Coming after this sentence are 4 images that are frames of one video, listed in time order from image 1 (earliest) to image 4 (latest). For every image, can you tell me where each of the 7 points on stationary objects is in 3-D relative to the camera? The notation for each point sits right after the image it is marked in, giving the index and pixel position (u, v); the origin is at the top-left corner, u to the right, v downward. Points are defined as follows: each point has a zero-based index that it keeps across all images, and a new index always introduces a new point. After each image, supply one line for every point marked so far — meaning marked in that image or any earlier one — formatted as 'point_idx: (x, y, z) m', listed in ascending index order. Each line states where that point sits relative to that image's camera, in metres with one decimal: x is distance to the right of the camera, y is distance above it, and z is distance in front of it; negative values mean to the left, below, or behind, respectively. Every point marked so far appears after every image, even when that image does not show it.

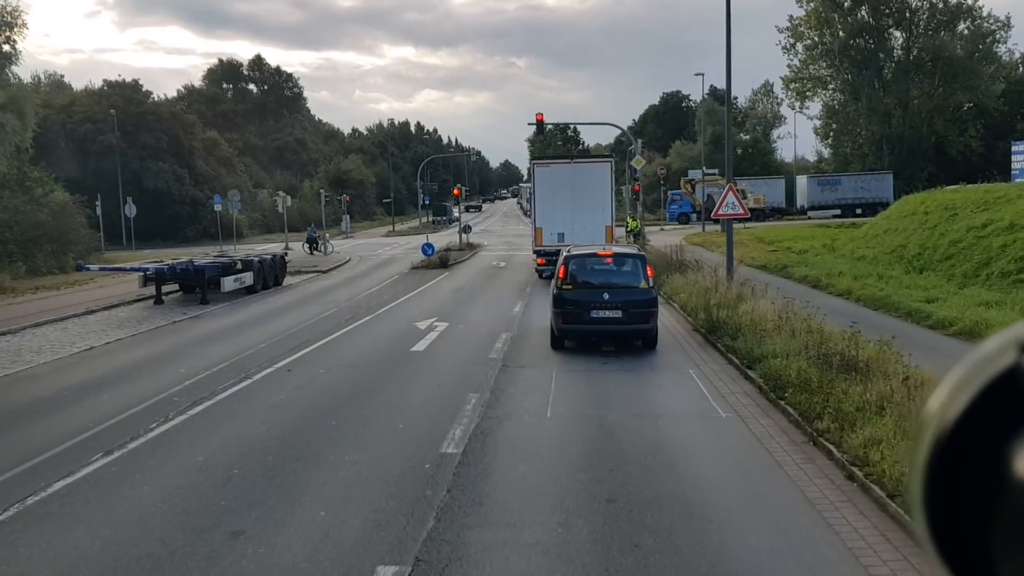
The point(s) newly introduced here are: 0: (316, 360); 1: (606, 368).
0: (-3.1, -1.1, +13.7) m
1: (+1.5, -1.1, +13.3) m
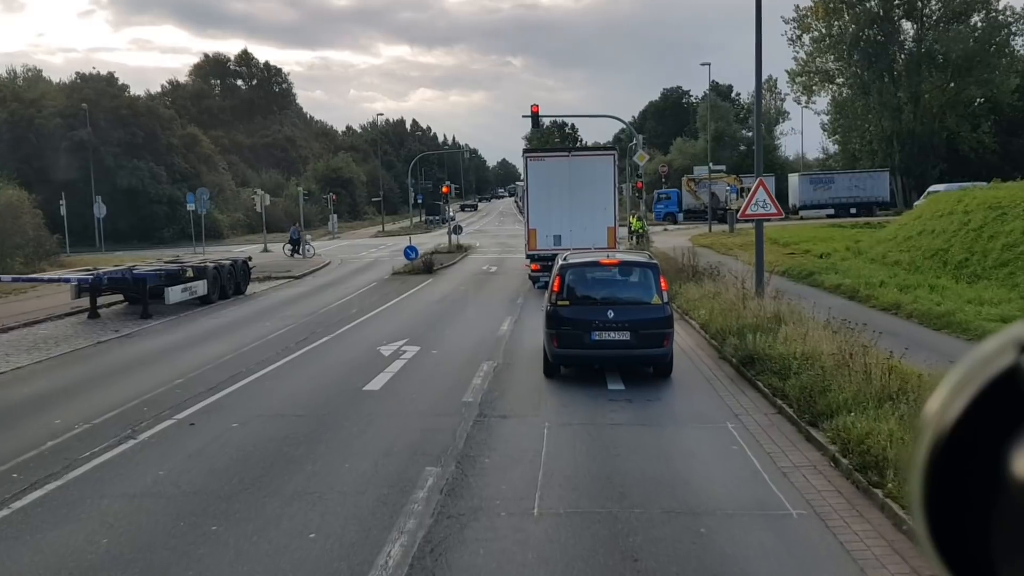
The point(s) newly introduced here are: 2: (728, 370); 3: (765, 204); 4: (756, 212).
0: (-3.3, -1.4, +10.6) m
1: (+1.2, -1.4, +10.2) m
2: (+3.0, -1.1, +12.3) m
3: (+4.7, +1.5, +16.2) m
4: (+4.6, +1.4, +16.4) m
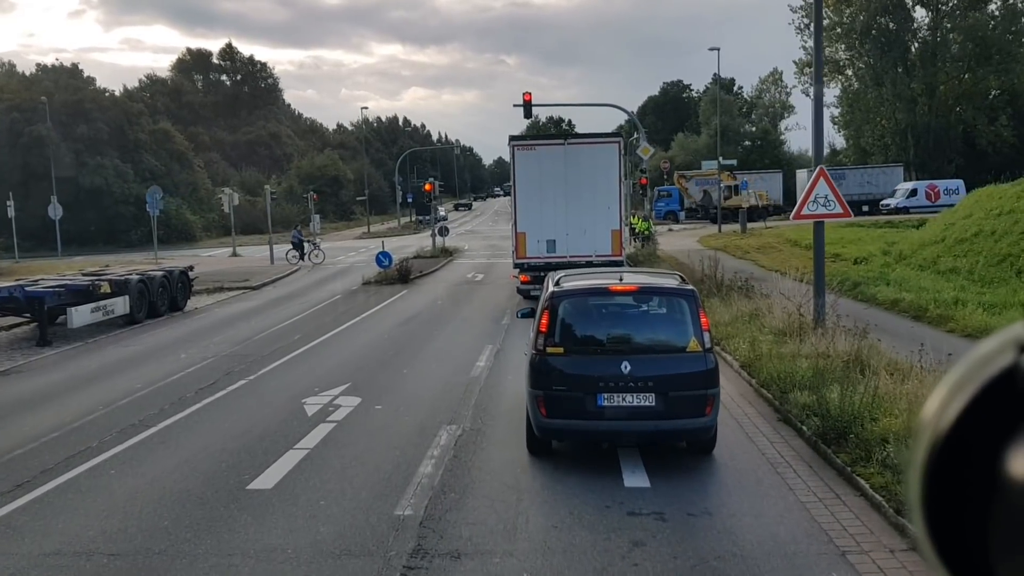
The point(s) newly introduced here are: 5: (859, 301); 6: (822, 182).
0: (-3.6, -1.8, +6.6) m
1: (+0.9, -1.8, +6.2) m
2: (+2.7, -1.5, +8.3) m
3: (+4.4, +1.2, +12.2) m
4: (+4.3, +1.1, +12.5) m
5: (+7.1, -0.2, +17.9) m
6: (+4.3, +1.5, +12.3) m
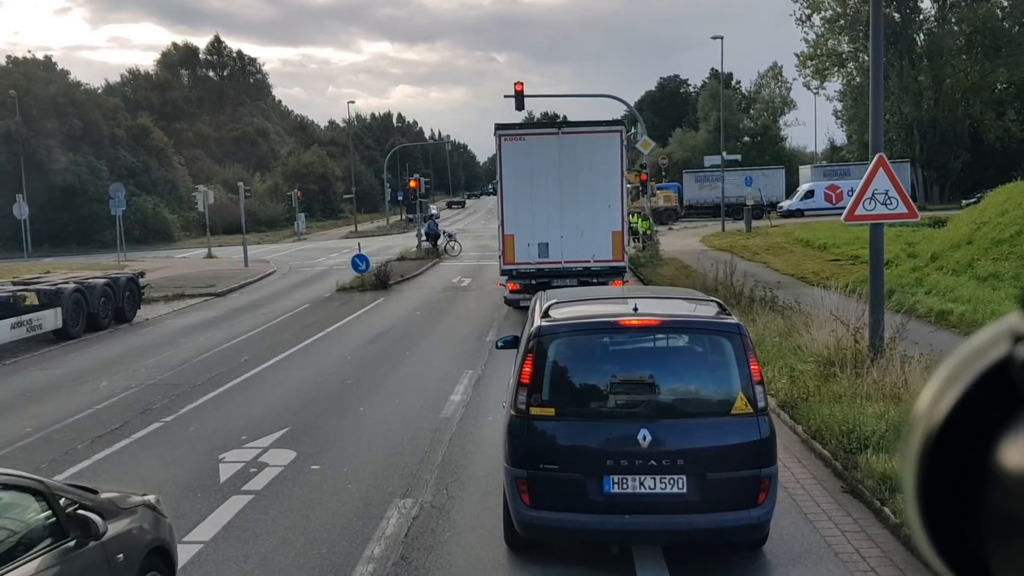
0: (-3.8, -2.0, +4.2) m
1: (+0.8, -2.0, +3.9) m
2: (+2.5, -1.7, +6.0) m
3: (+4.2, +1.0, +9.9) m
4: (+4.0, +0.9, +10.1) m
5: (+6.8, -0.4, +15.6) m
6: (+4.1, +1.3, +9.9) m
